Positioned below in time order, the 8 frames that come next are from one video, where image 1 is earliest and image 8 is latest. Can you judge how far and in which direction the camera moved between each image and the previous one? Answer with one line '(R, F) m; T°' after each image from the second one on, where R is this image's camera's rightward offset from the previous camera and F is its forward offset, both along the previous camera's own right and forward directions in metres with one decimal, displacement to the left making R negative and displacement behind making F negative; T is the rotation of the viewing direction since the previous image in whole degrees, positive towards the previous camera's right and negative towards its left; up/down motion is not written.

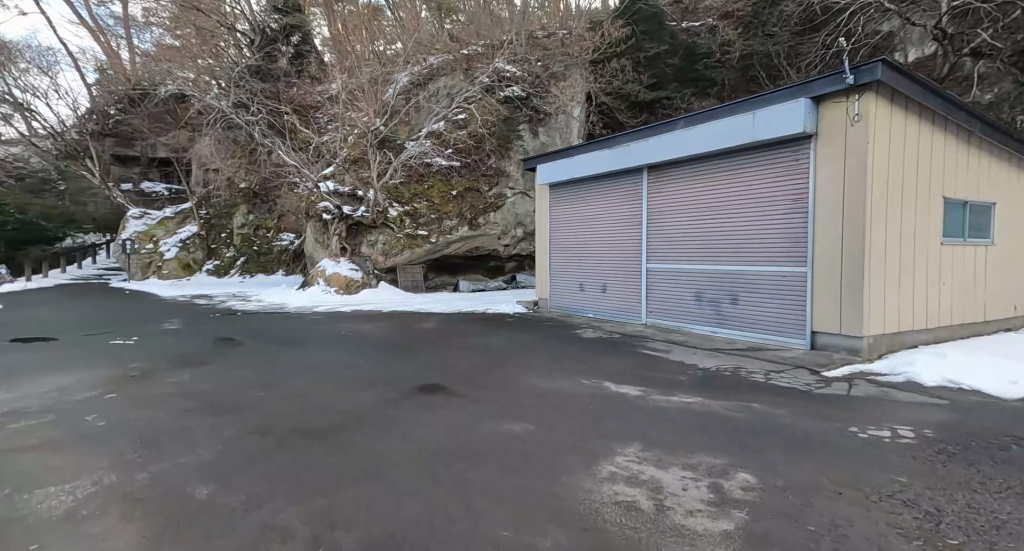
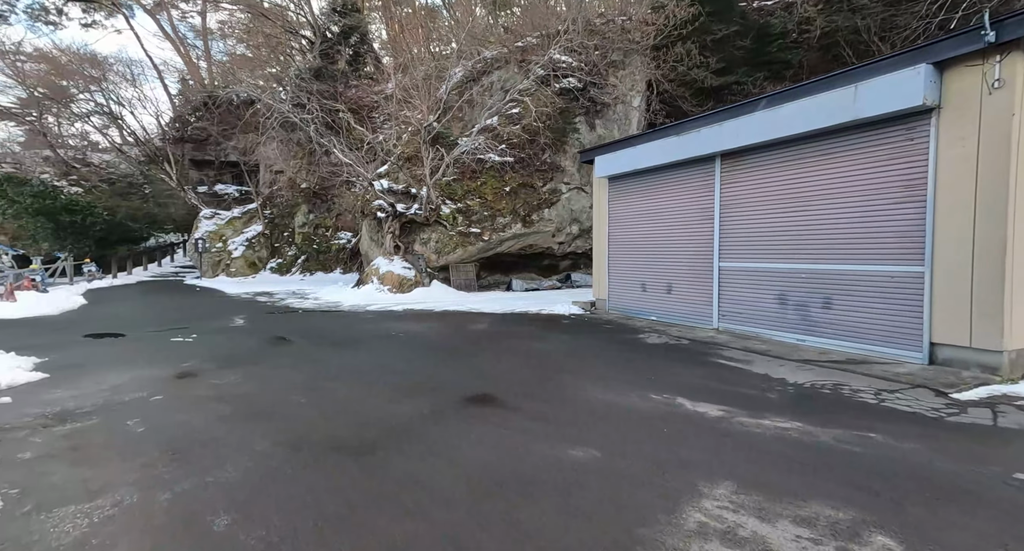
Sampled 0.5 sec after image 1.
(0.0, +0.5) m; -6°
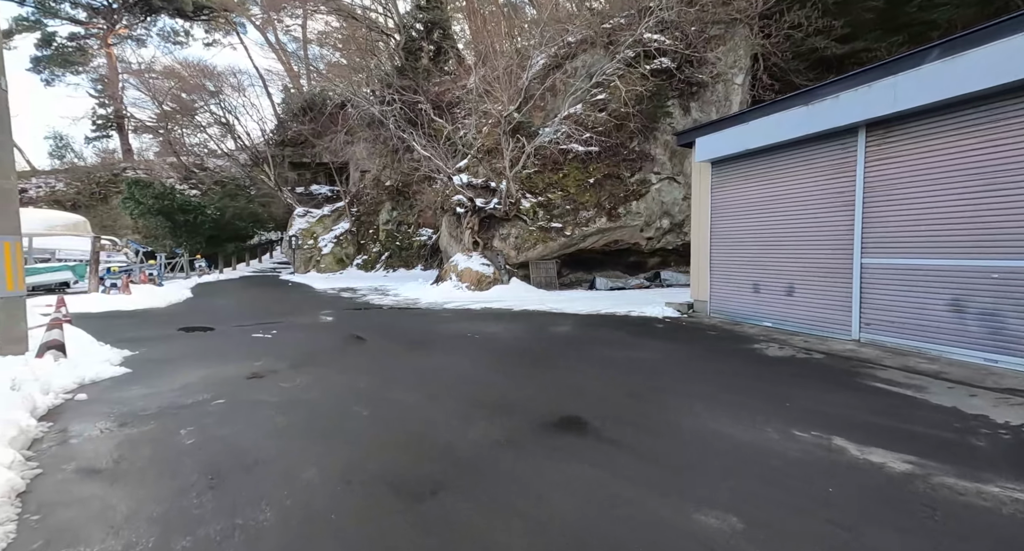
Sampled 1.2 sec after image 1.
(-0.1, +0.8) m; -9°
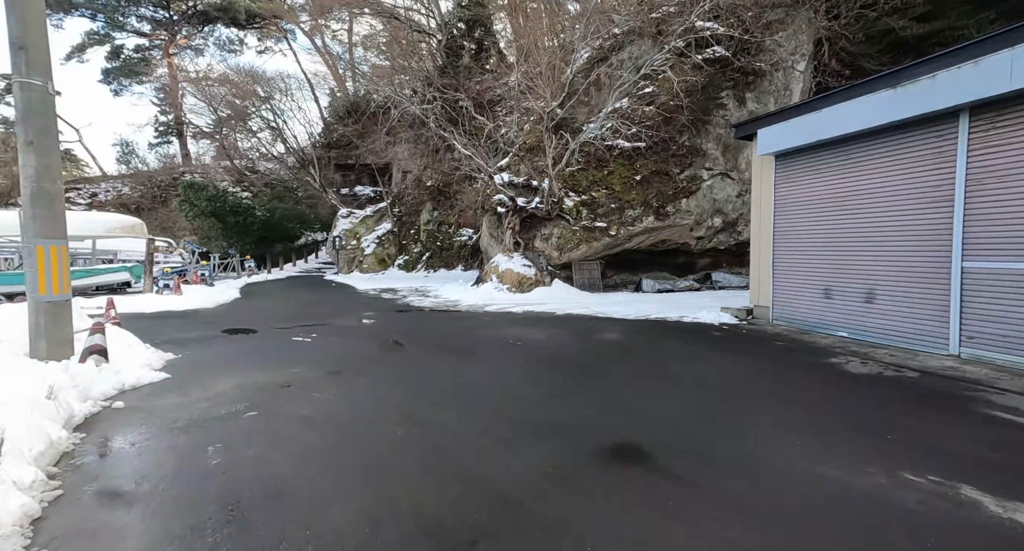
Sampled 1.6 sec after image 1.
(-0.1, +0.4) m; -5°
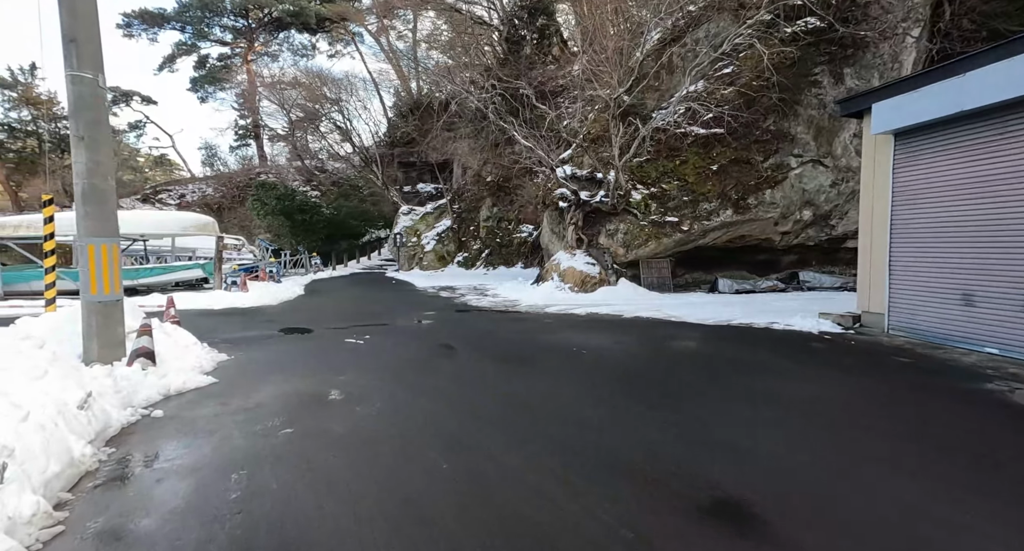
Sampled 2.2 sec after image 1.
(-0.1, +0.7) m; -7°
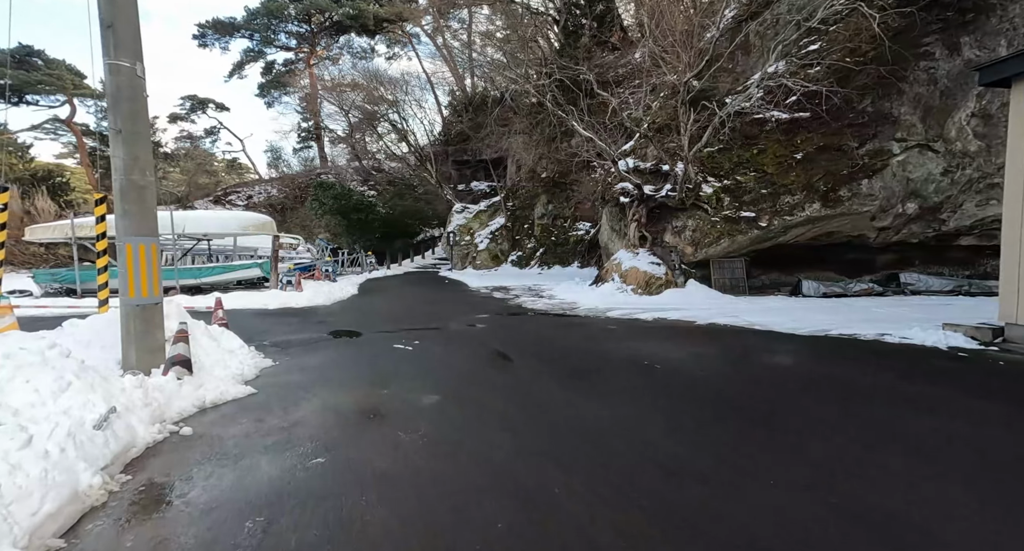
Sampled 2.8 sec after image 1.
(-0.1, +0.8) m; -6°
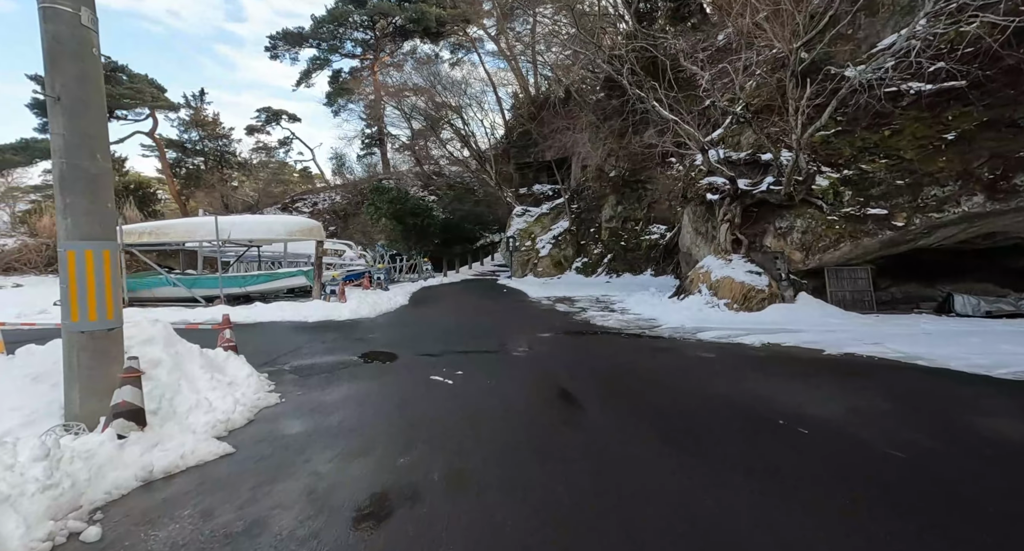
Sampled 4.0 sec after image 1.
(-0.1, +1.7) m; -7°
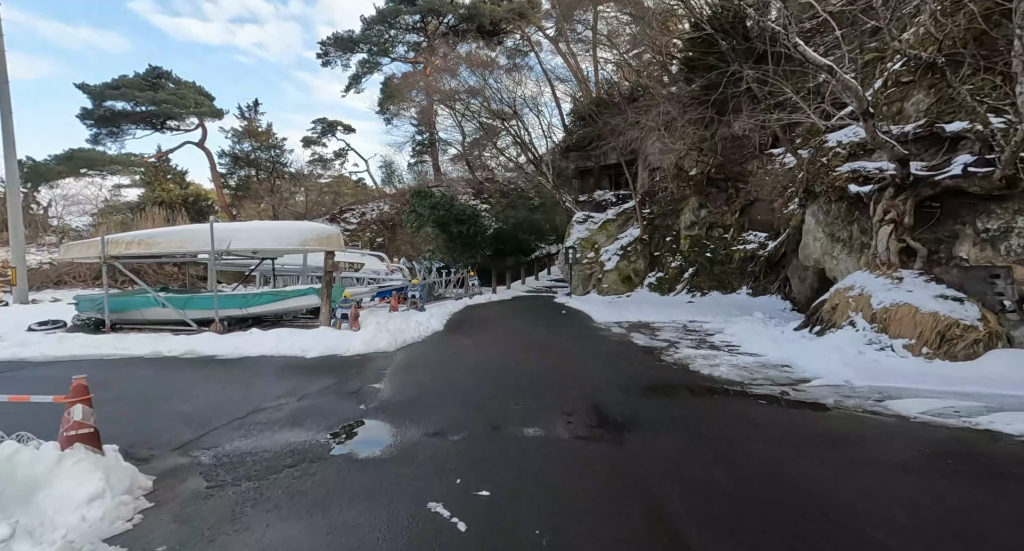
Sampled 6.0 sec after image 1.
(-0.1, +3.0) m; -6°
